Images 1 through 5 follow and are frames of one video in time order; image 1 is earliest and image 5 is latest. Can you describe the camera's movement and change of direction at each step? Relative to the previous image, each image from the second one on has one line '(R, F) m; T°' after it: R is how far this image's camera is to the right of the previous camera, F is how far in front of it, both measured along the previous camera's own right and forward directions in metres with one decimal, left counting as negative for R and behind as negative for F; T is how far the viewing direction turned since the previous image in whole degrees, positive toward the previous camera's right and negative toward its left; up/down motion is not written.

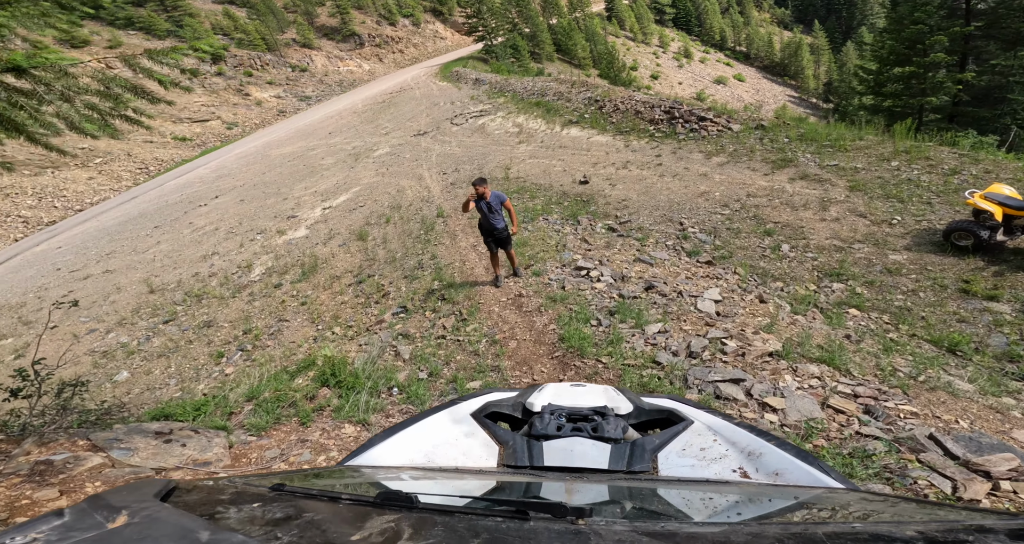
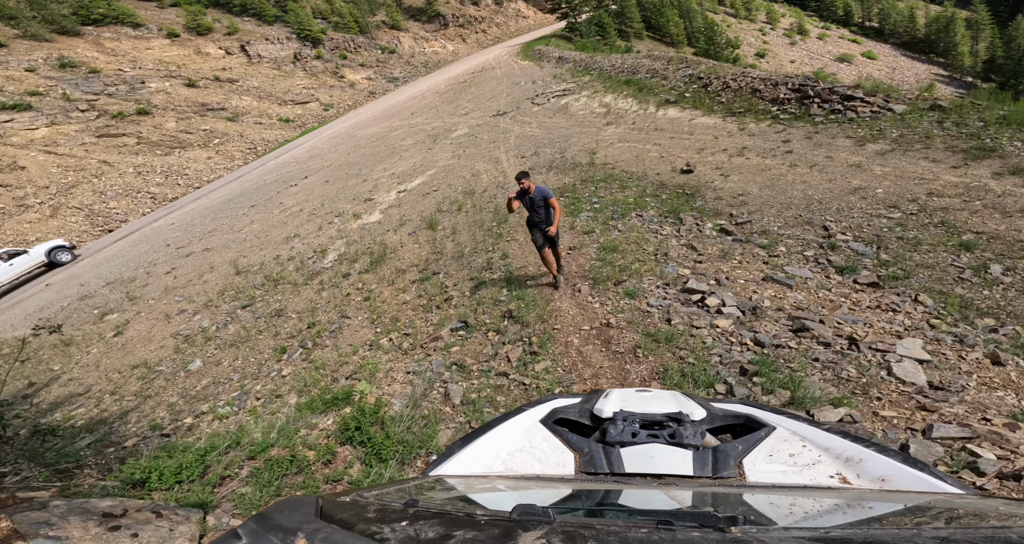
(-0.1, +1.4) m; -9°
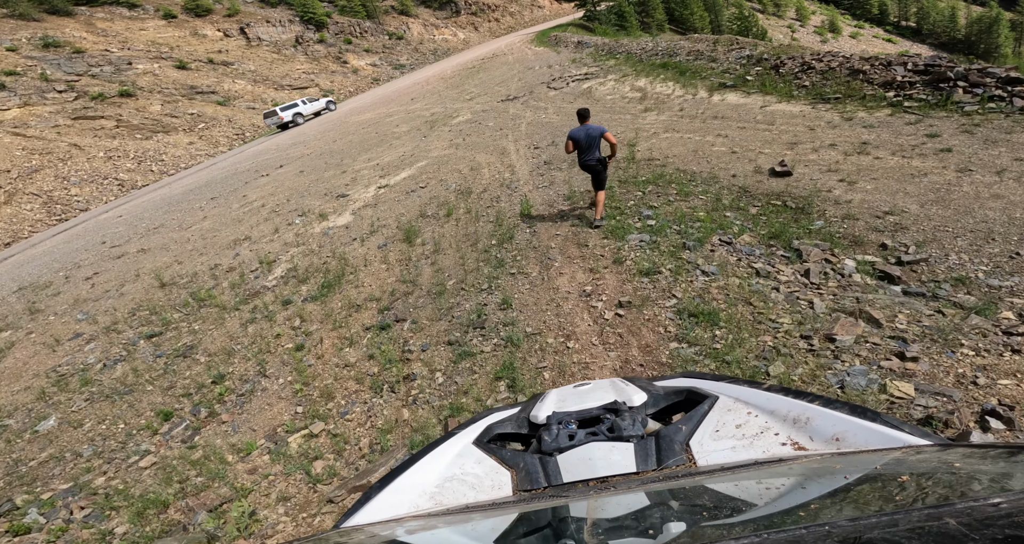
(0.0, +3.0) m; -1°
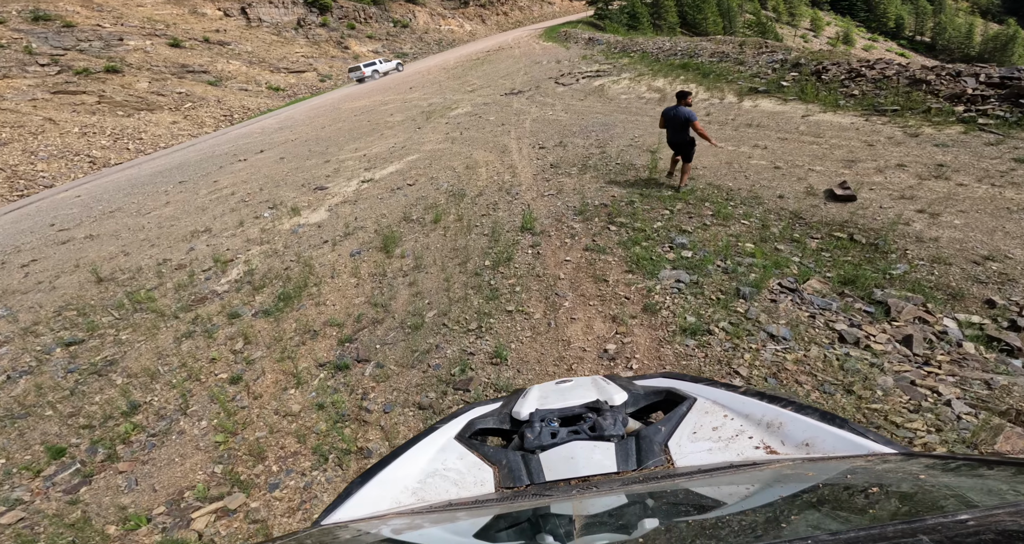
(0.0, +1.2) m; +1°
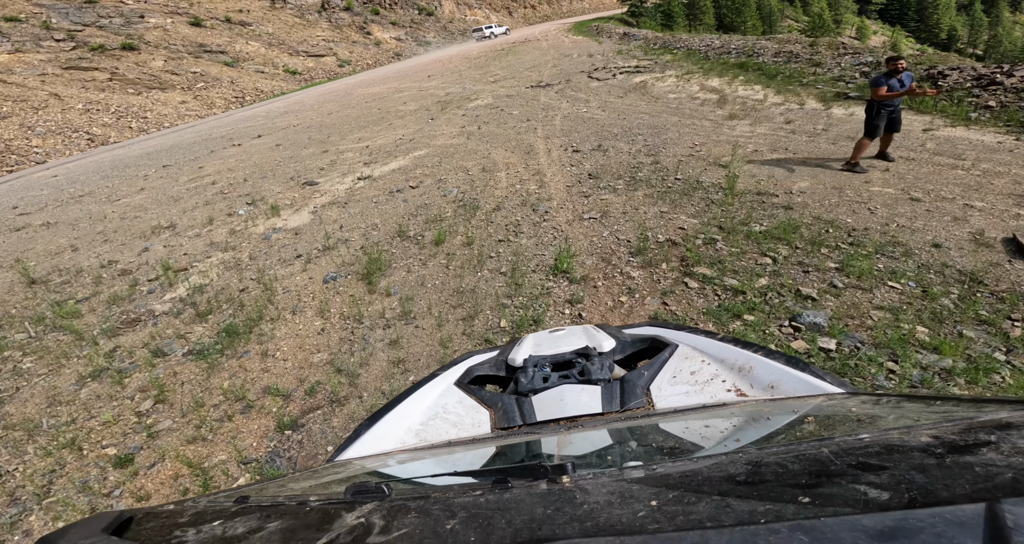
(-0.1, +1.6) m; -1°
